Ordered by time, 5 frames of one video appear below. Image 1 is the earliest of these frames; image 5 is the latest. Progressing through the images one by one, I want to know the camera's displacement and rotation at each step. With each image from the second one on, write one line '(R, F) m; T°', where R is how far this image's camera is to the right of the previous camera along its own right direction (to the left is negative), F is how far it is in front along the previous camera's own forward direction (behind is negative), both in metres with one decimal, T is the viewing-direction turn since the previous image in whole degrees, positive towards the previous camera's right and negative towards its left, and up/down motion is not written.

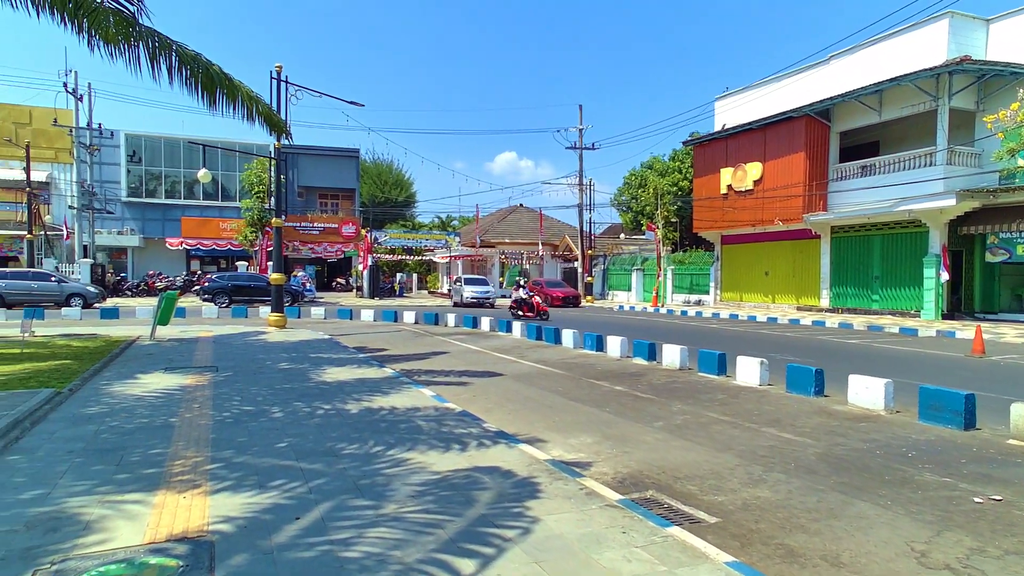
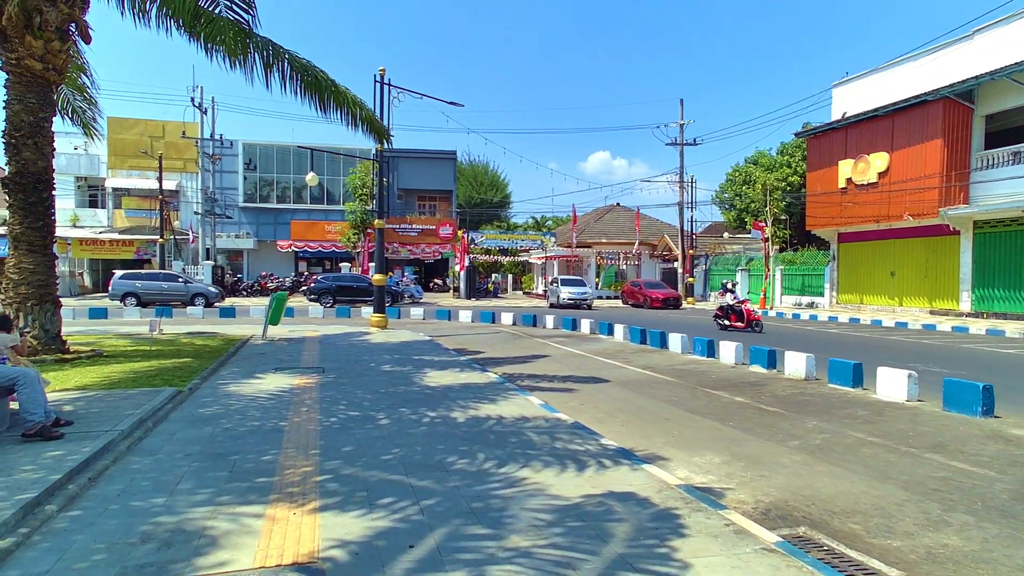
(-0.3, +0.5) m; -8°
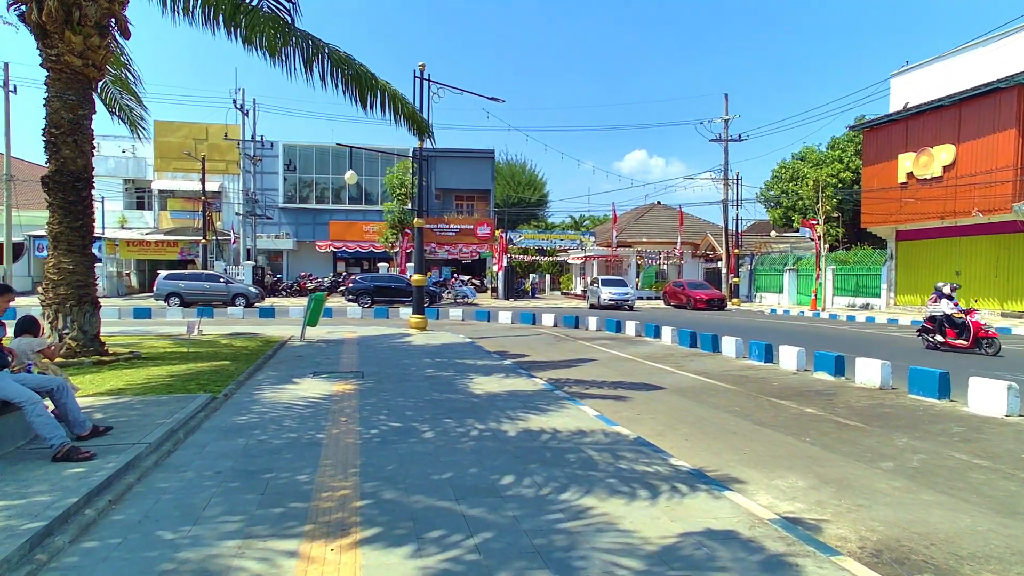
(-0.2, +0.6) m; -3°
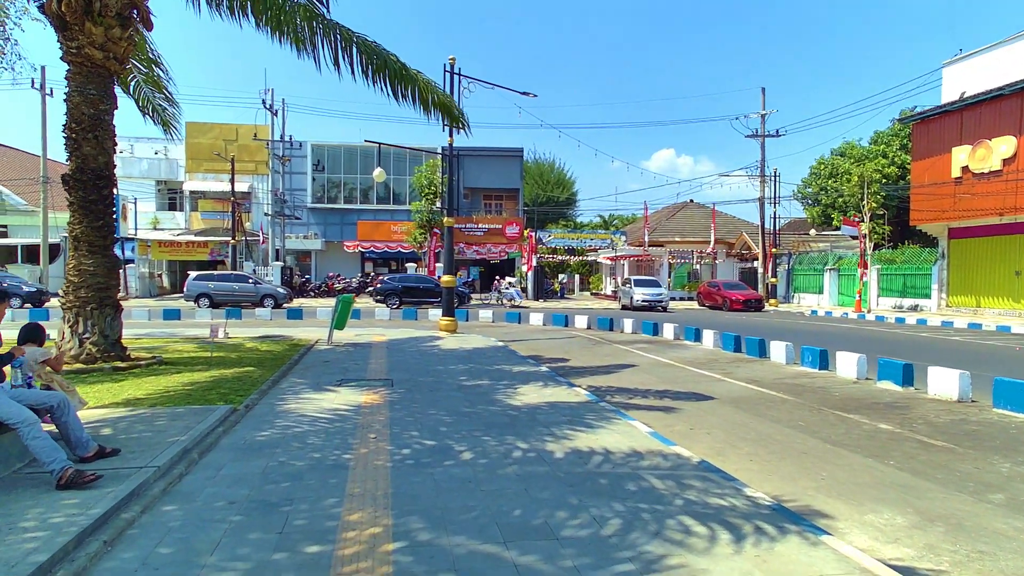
(-0.2, +0.7) m; -2°
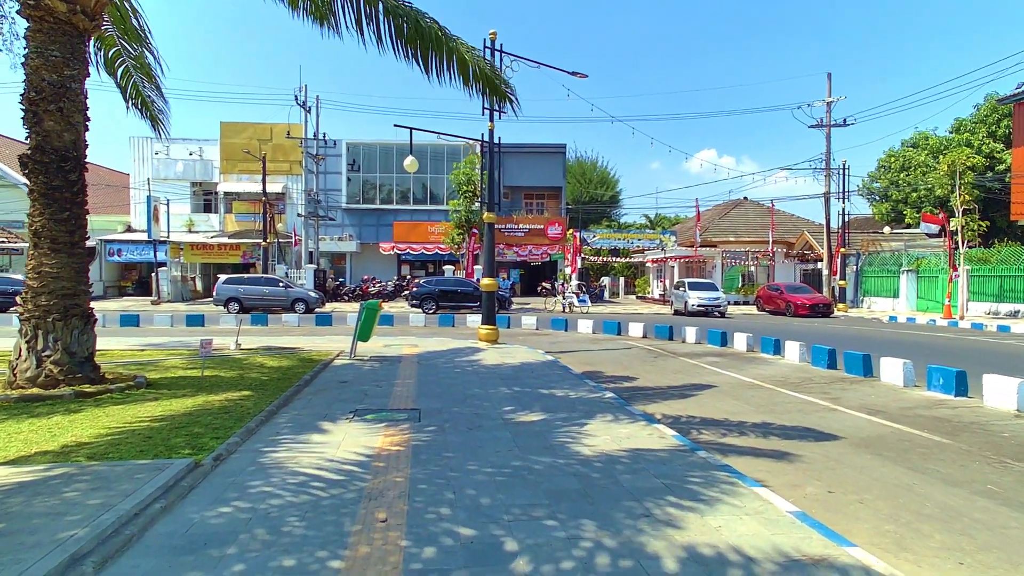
(-0.3, +2.2) m; -3°
